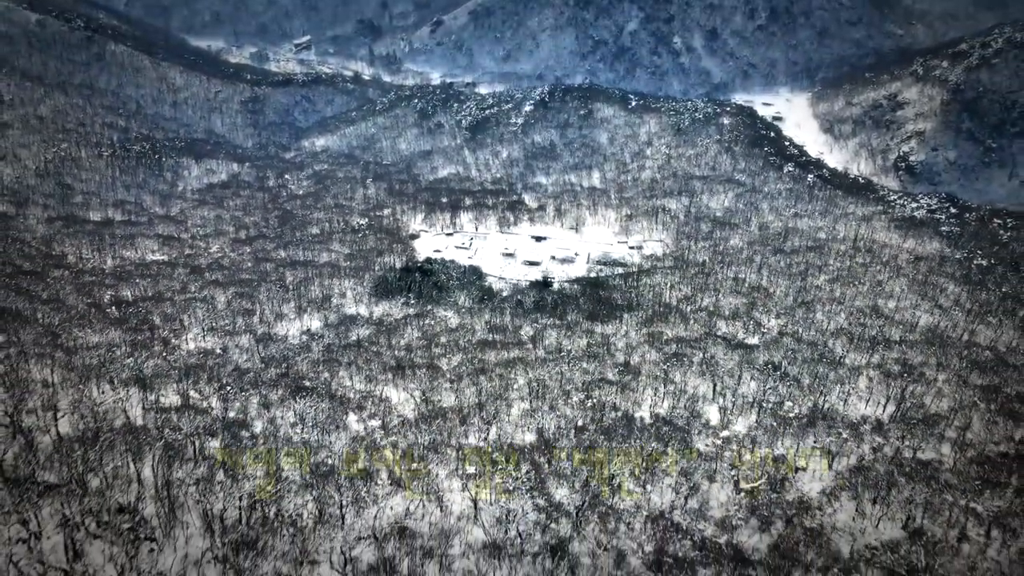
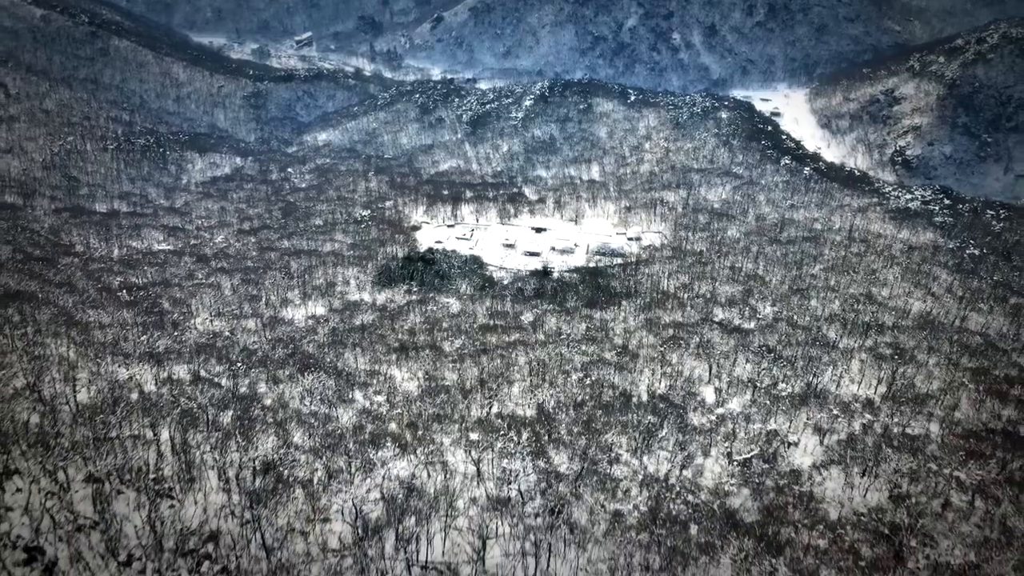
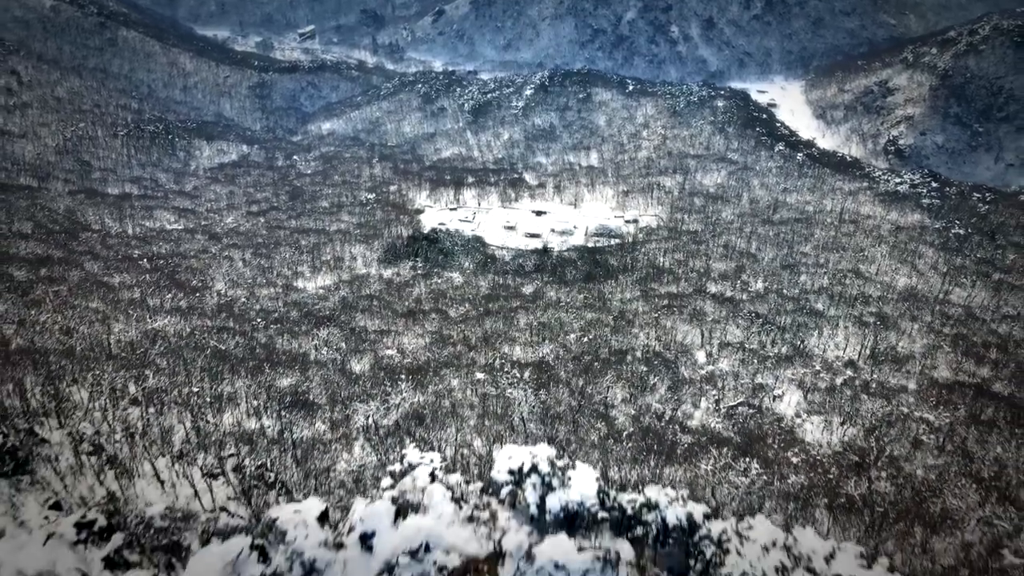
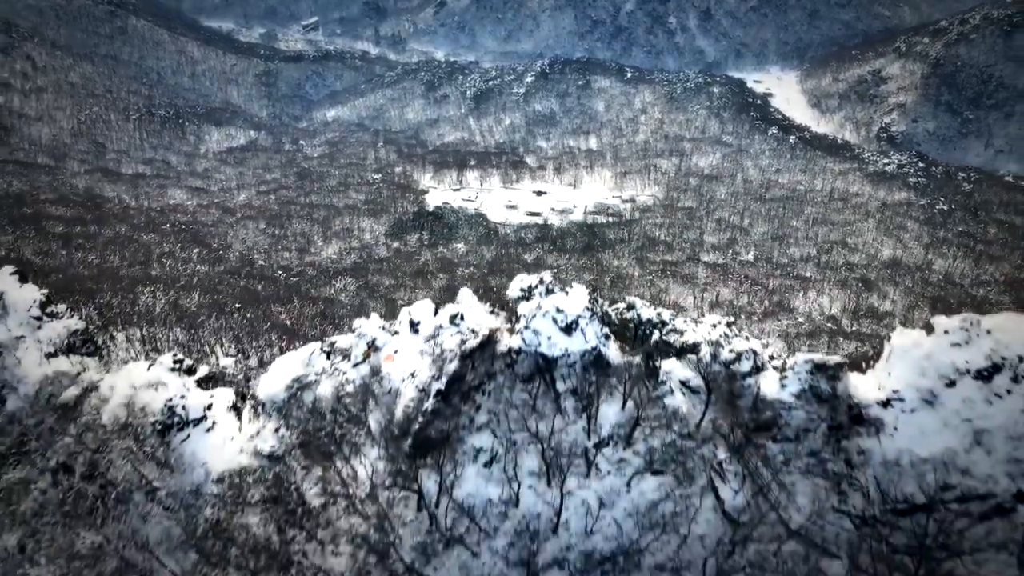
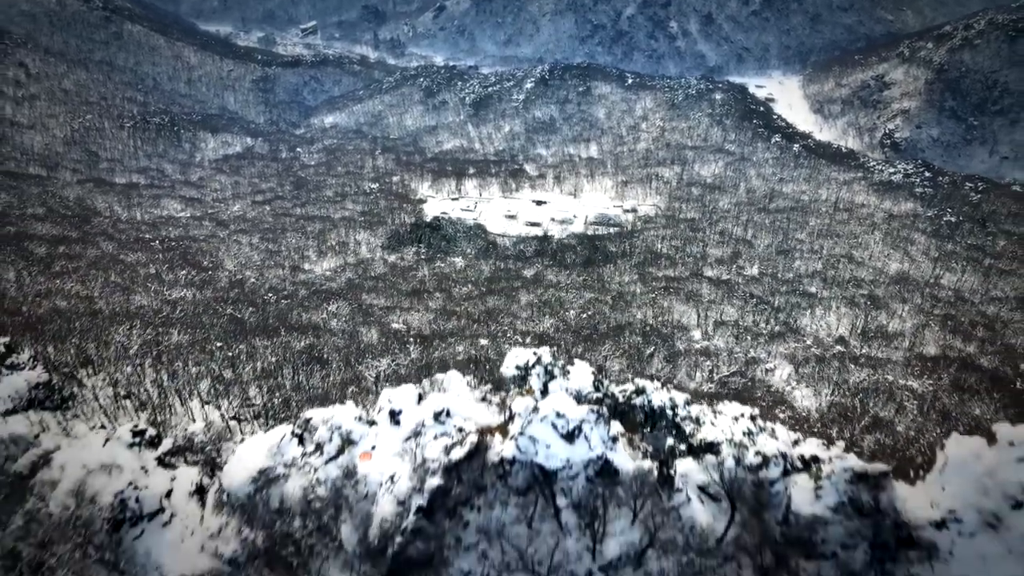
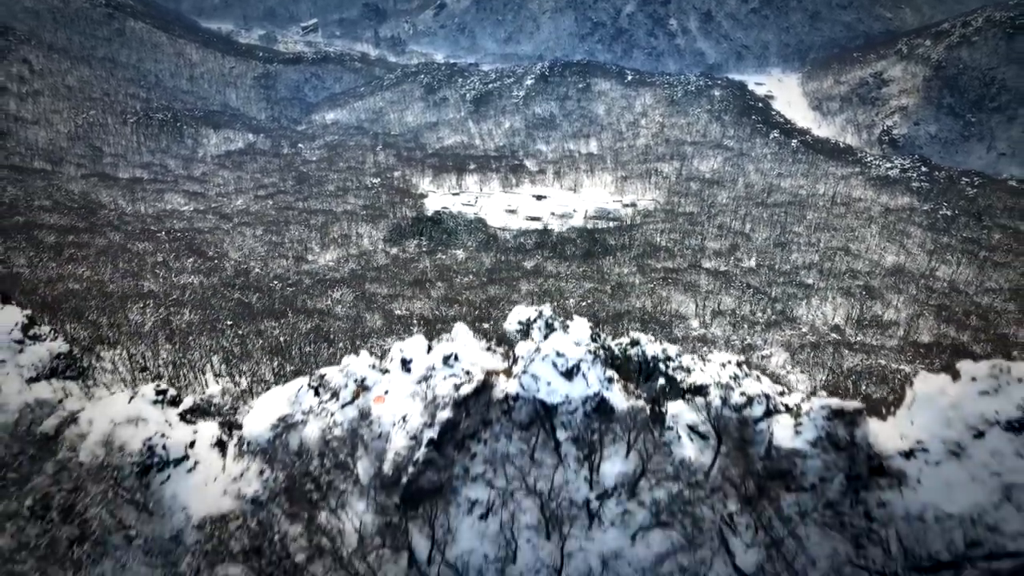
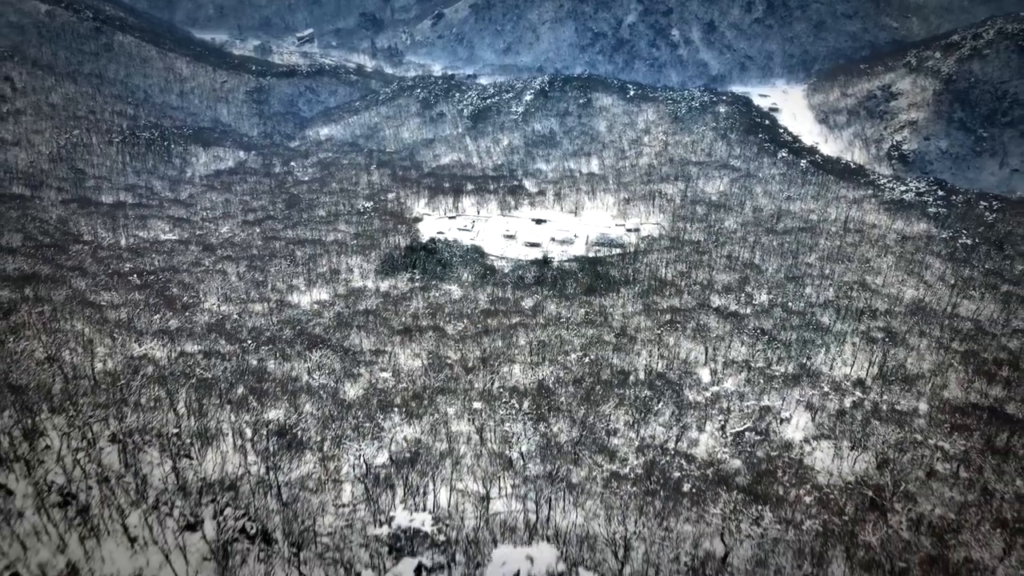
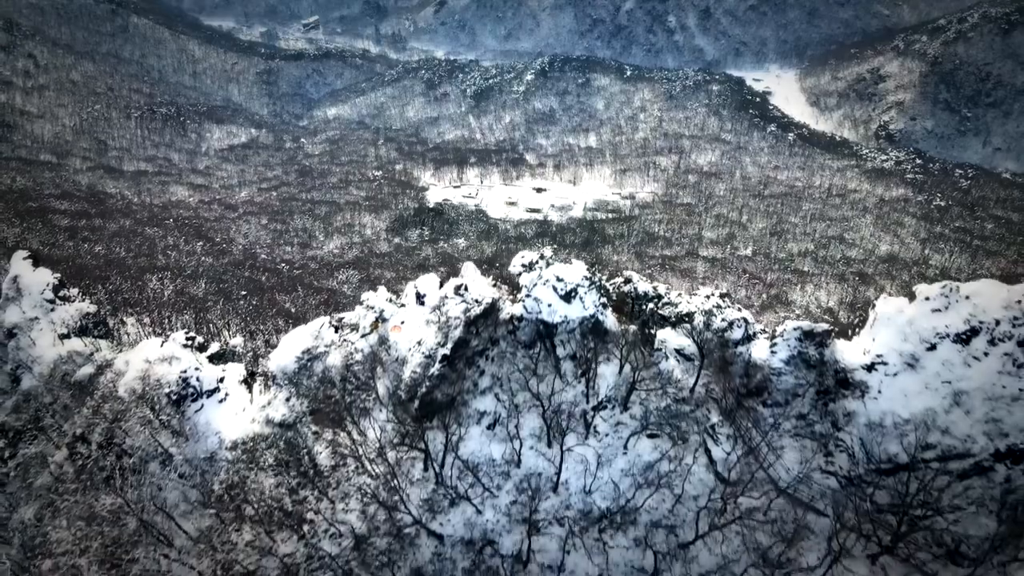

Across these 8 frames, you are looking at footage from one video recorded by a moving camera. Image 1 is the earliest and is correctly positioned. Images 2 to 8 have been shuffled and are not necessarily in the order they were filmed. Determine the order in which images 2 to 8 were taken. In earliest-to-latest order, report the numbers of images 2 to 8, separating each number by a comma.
2, 7, 3, 5, 6, 4, 8
